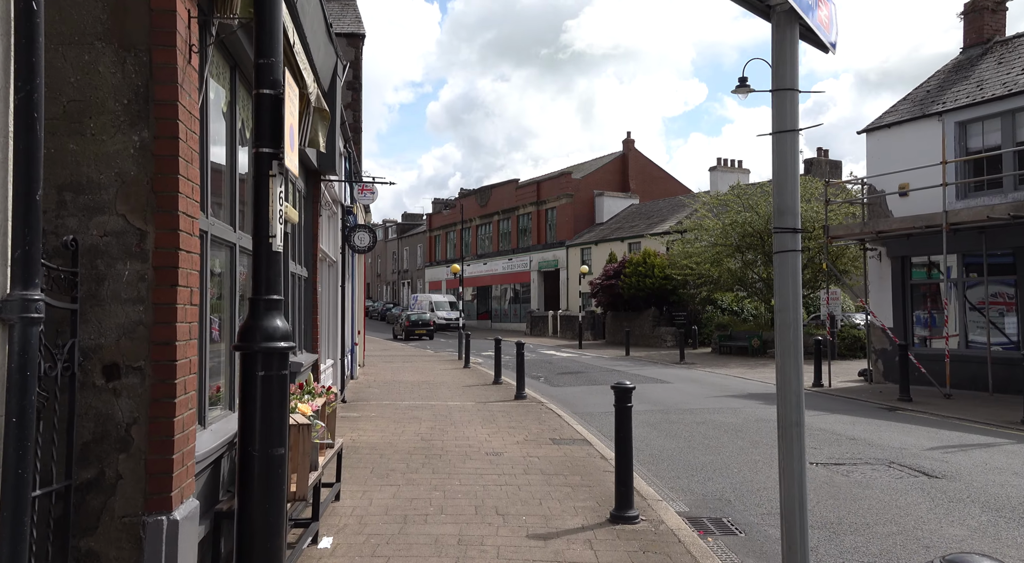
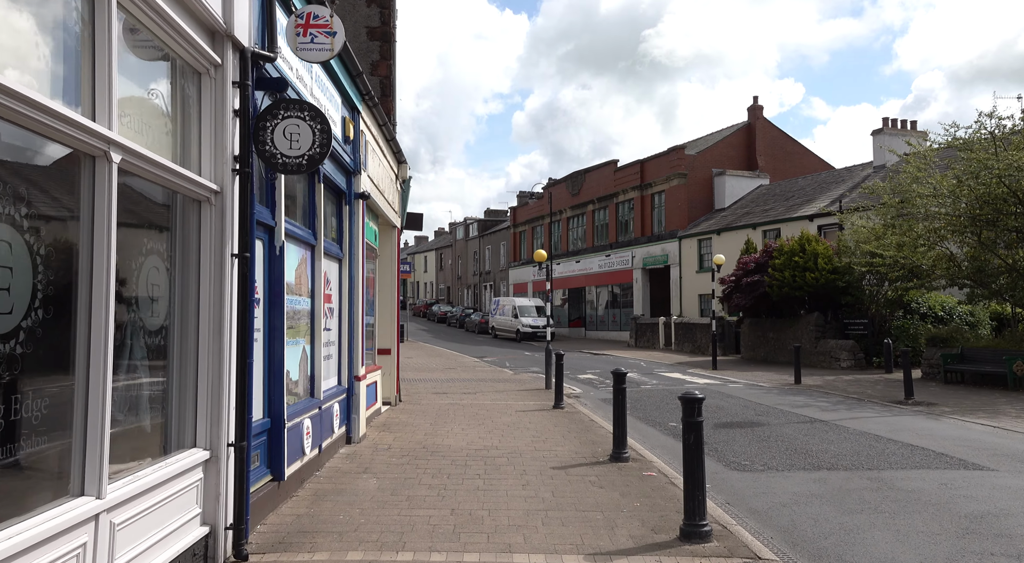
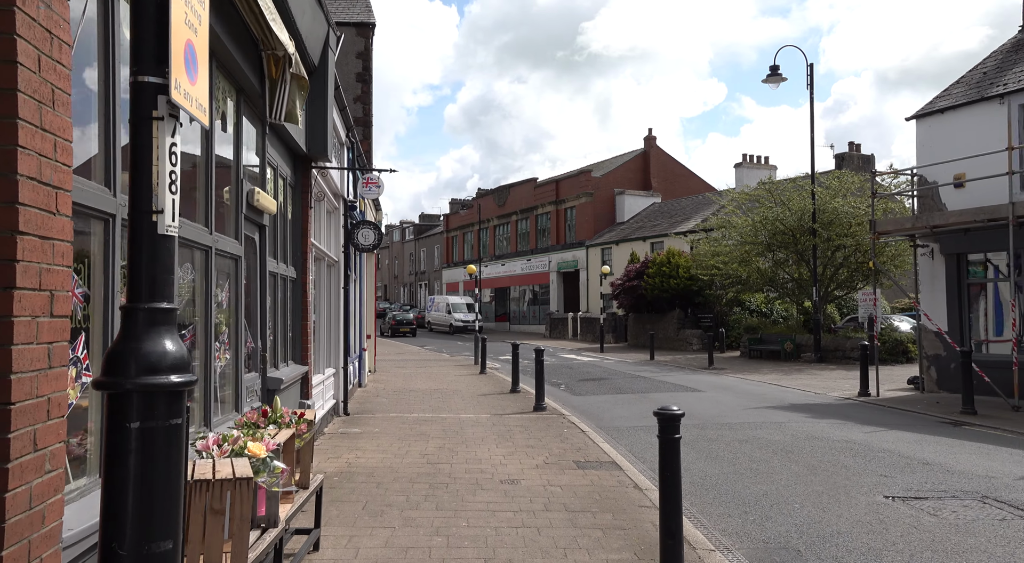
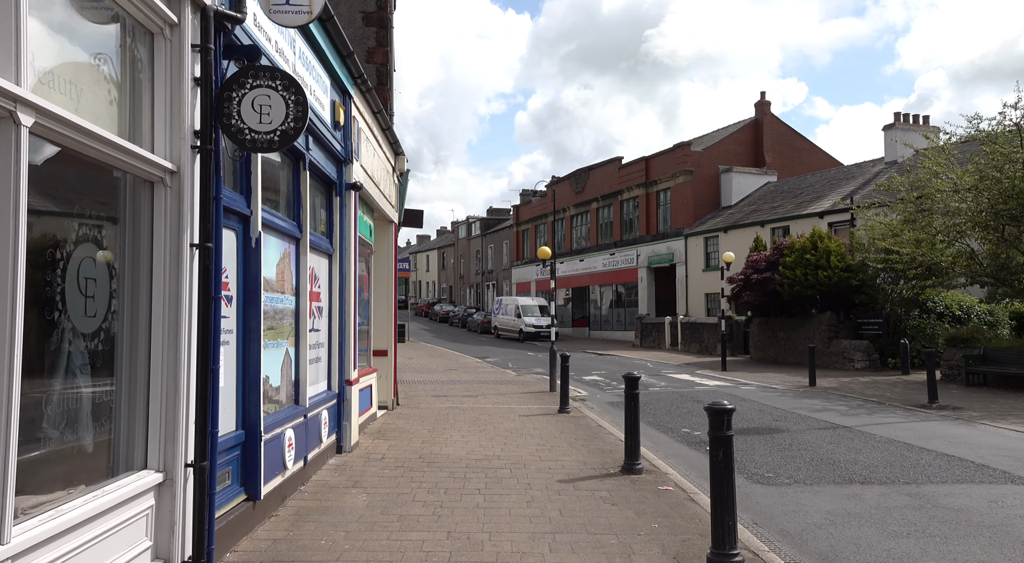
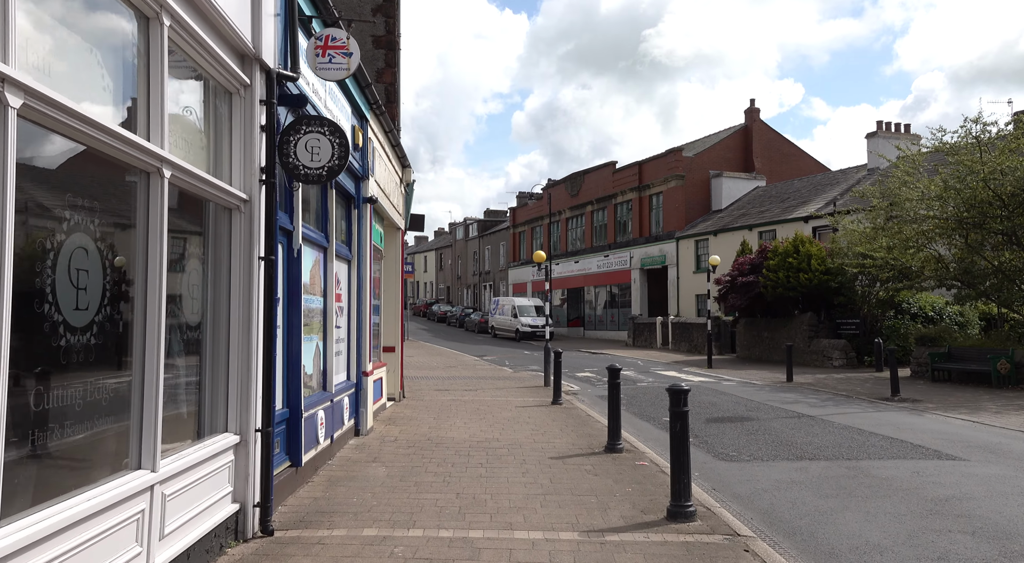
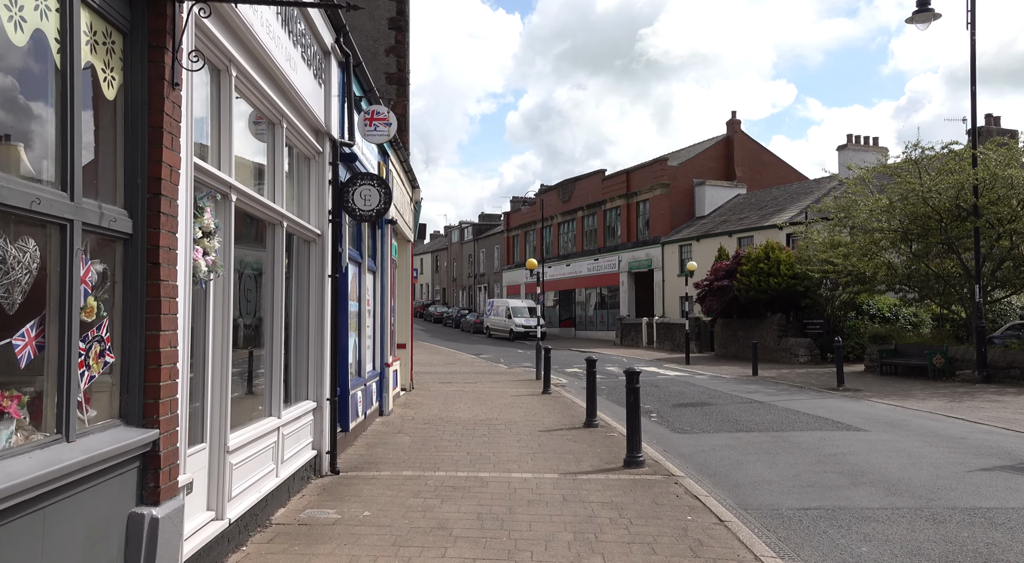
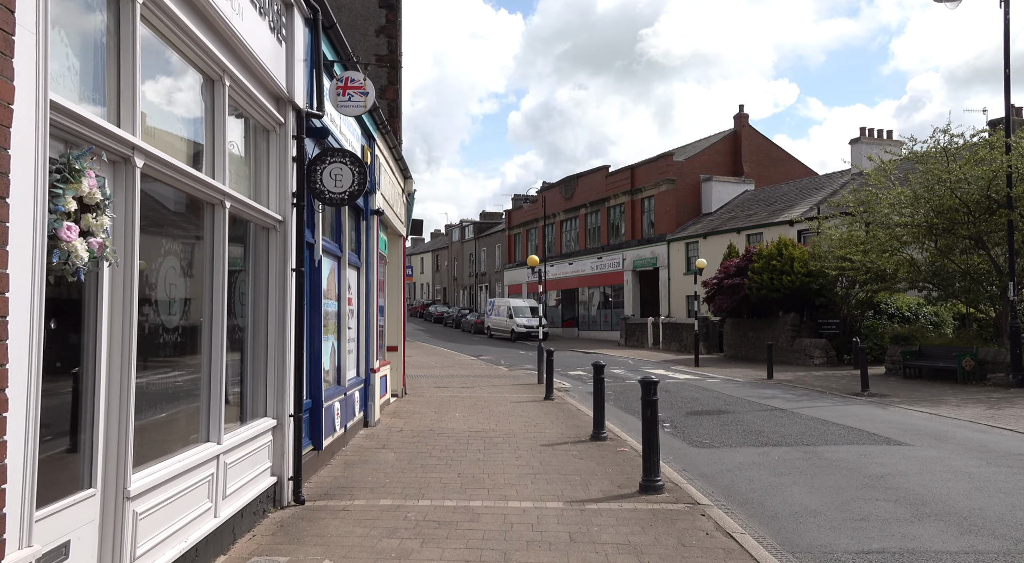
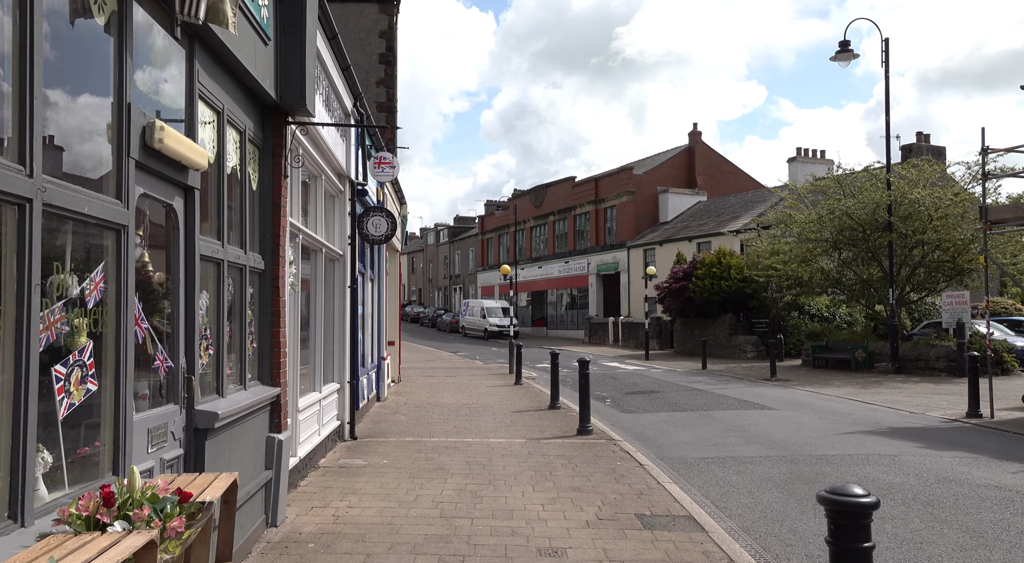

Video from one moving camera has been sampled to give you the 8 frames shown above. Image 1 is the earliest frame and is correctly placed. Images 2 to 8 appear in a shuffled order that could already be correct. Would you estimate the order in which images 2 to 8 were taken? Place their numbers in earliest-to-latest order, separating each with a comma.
3, 8, 6, 7, 5, 2, 4
